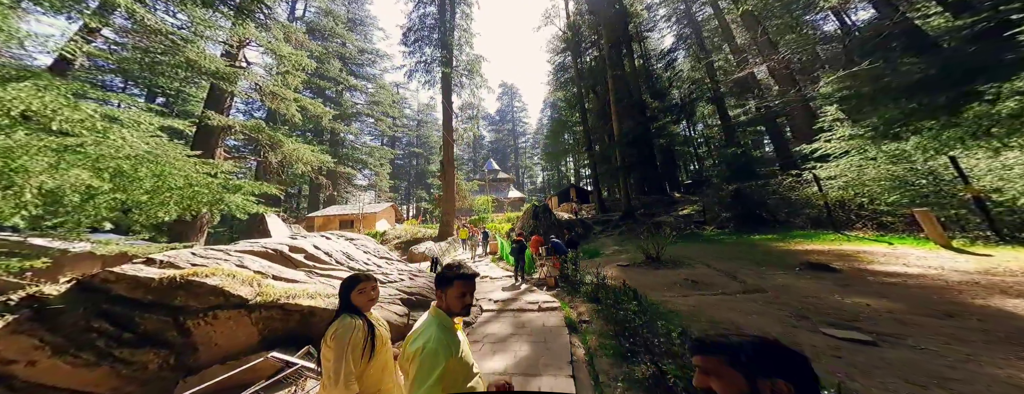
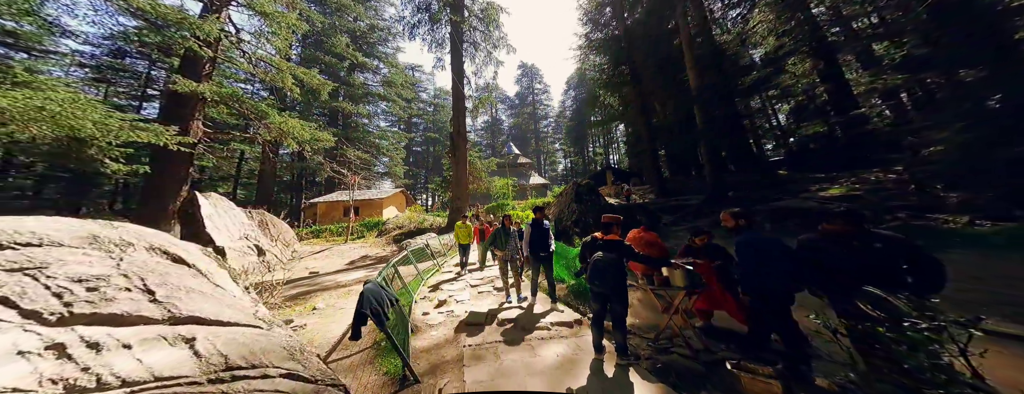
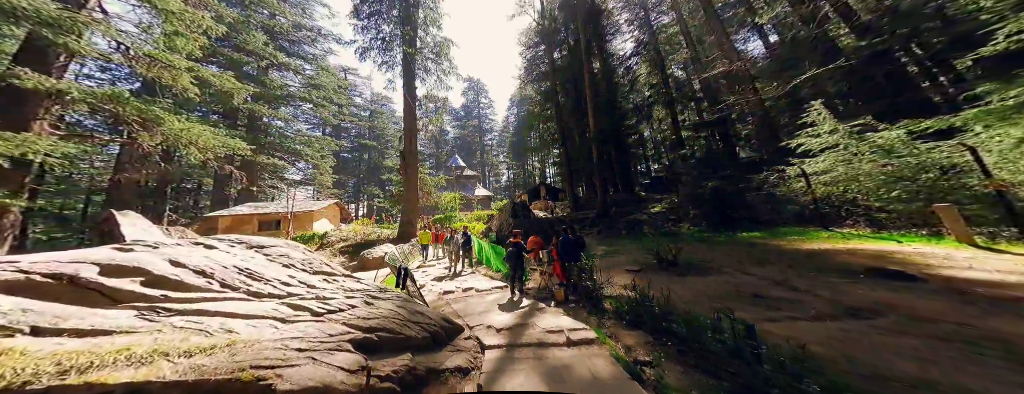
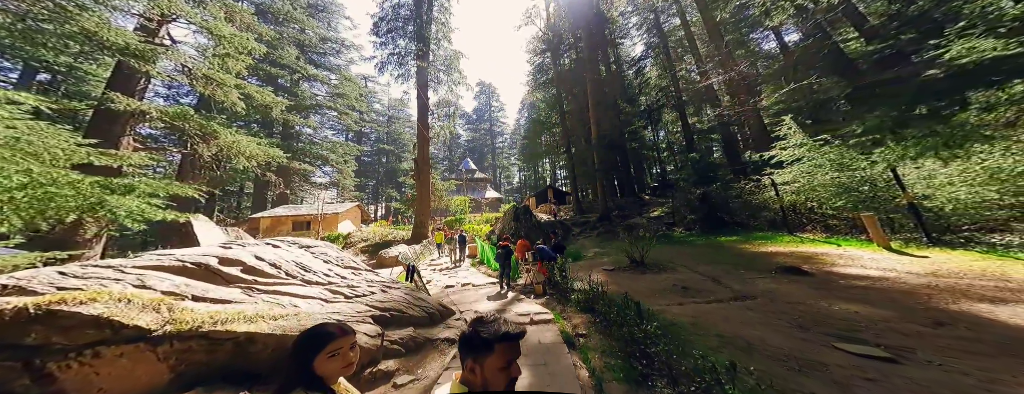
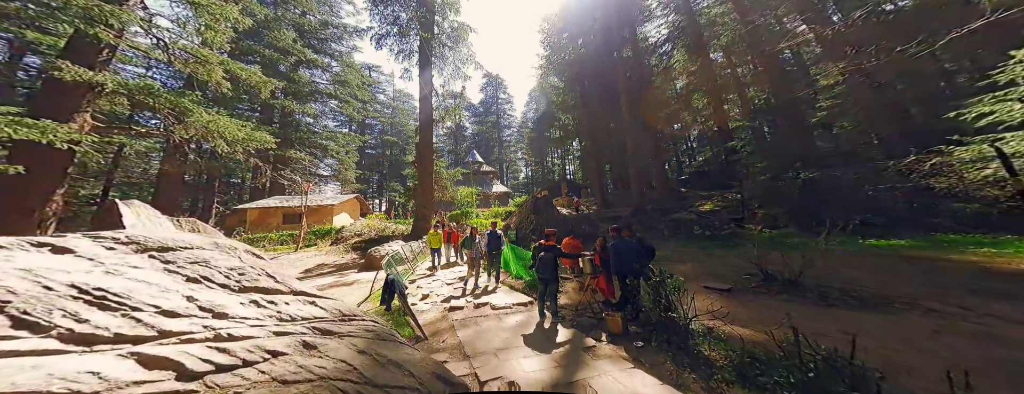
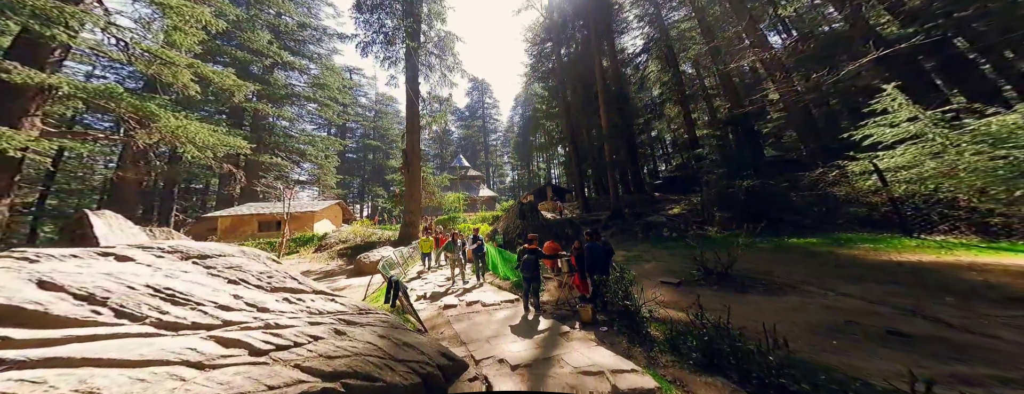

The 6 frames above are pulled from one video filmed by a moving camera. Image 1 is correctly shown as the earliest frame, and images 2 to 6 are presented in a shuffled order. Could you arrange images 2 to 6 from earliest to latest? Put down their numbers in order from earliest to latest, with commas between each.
4, 3, 6, 5, 2
